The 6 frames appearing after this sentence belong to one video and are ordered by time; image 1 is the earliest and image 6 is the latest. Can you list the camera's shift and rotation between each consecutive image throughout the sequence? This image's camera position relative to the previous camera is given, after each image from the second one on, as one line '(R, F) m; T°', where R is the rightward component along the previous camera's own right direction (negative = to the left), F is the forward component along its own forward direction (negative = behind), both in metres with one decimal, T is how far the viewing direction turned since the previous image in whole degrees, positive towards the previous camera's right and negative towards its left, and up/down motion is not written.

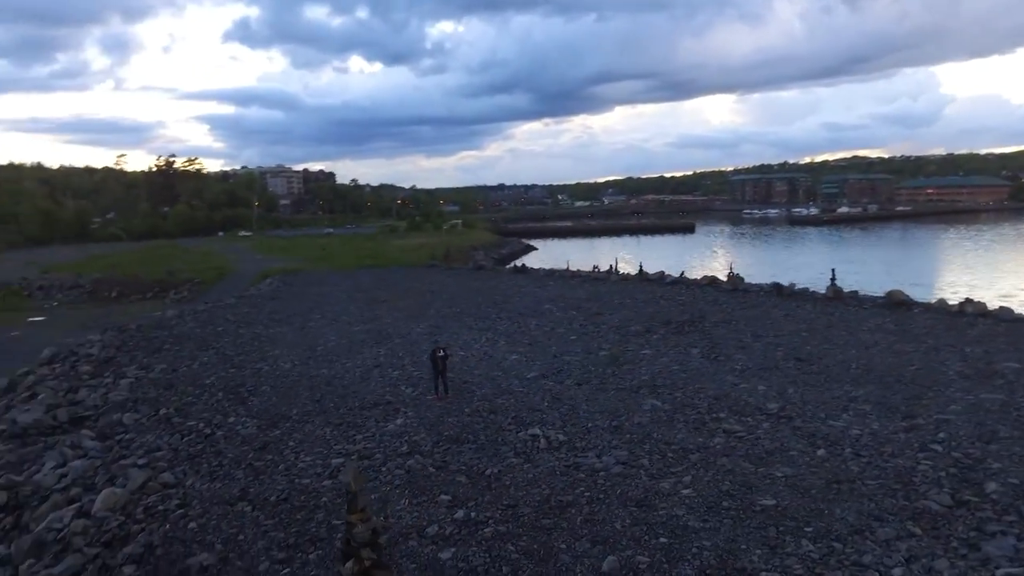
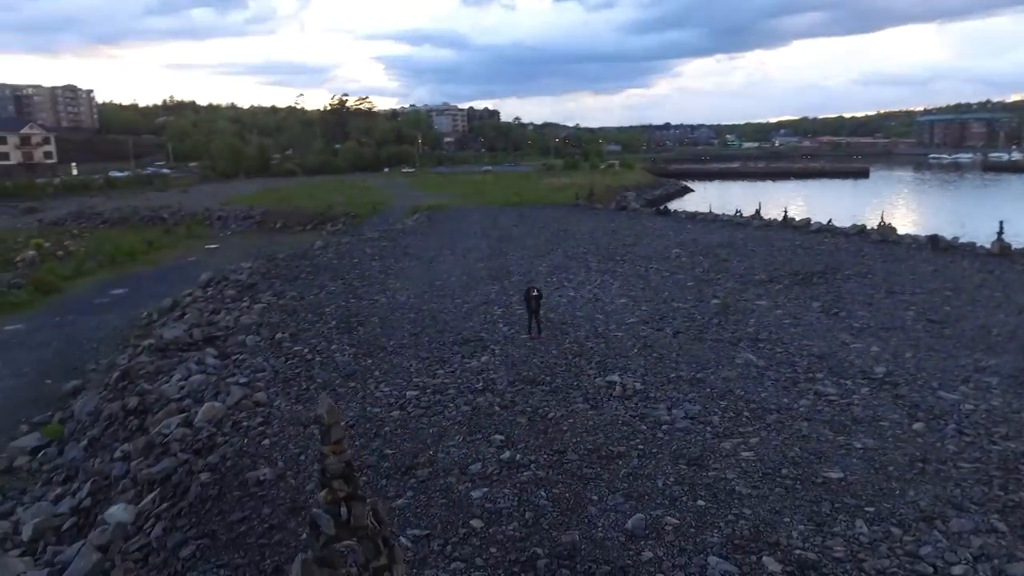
(+1.0, +0.3) m; -13°
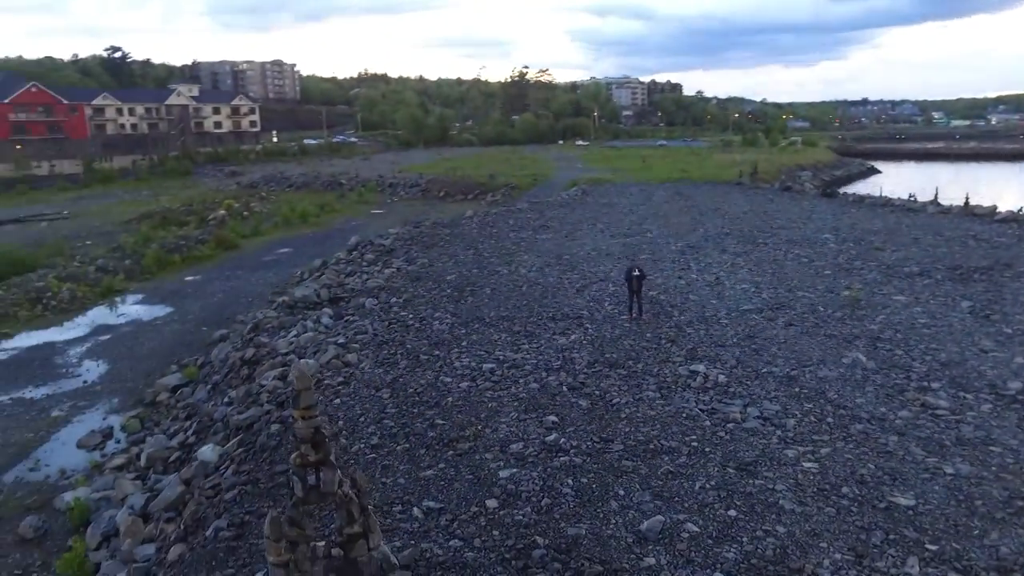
(+1.1, +0.4) m; -14°
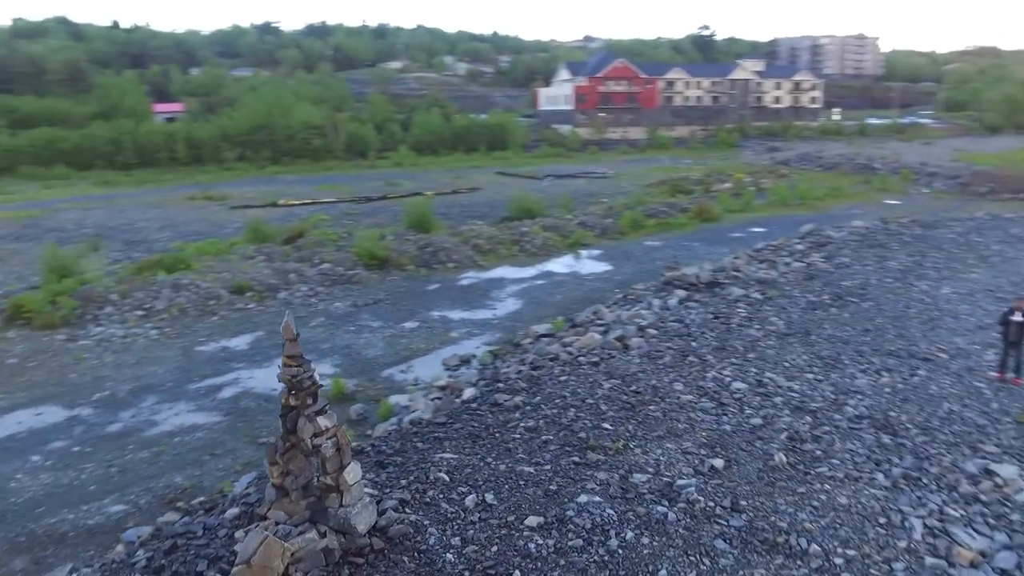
(+2.6, +1.7) m; -41°
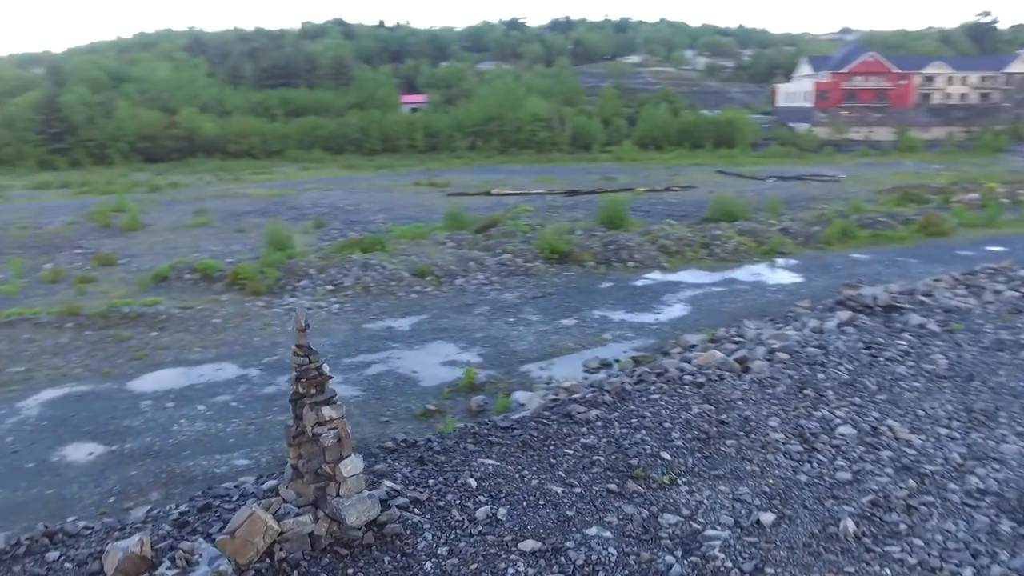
(+1.3, +0.5) m; -17°
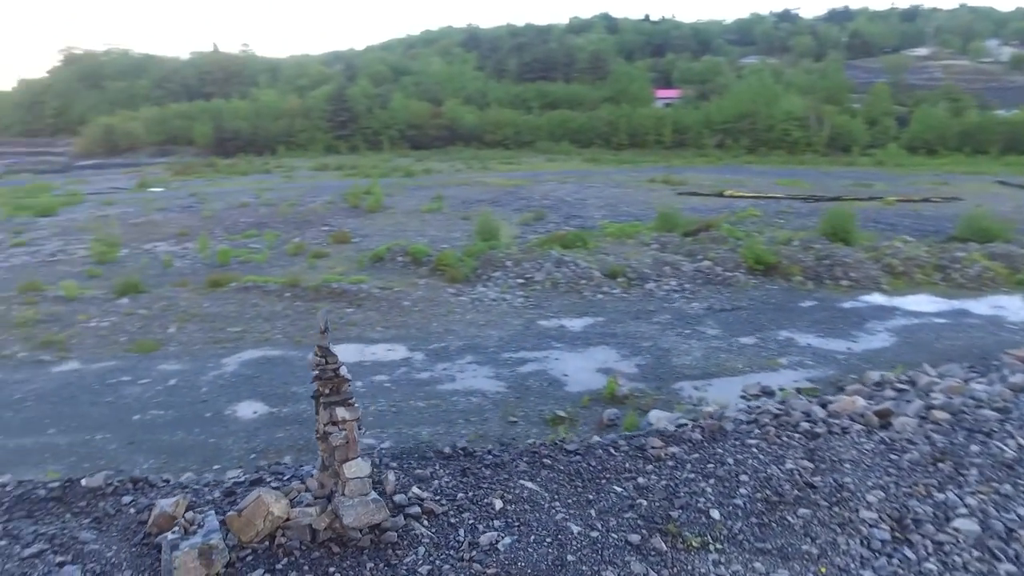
(+1.4, +0.5) m; -19°
